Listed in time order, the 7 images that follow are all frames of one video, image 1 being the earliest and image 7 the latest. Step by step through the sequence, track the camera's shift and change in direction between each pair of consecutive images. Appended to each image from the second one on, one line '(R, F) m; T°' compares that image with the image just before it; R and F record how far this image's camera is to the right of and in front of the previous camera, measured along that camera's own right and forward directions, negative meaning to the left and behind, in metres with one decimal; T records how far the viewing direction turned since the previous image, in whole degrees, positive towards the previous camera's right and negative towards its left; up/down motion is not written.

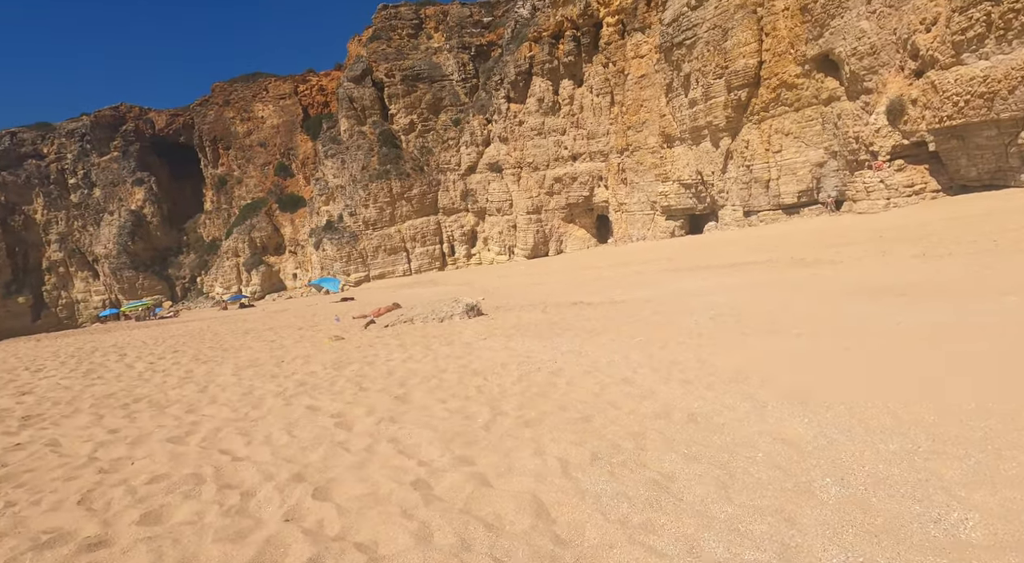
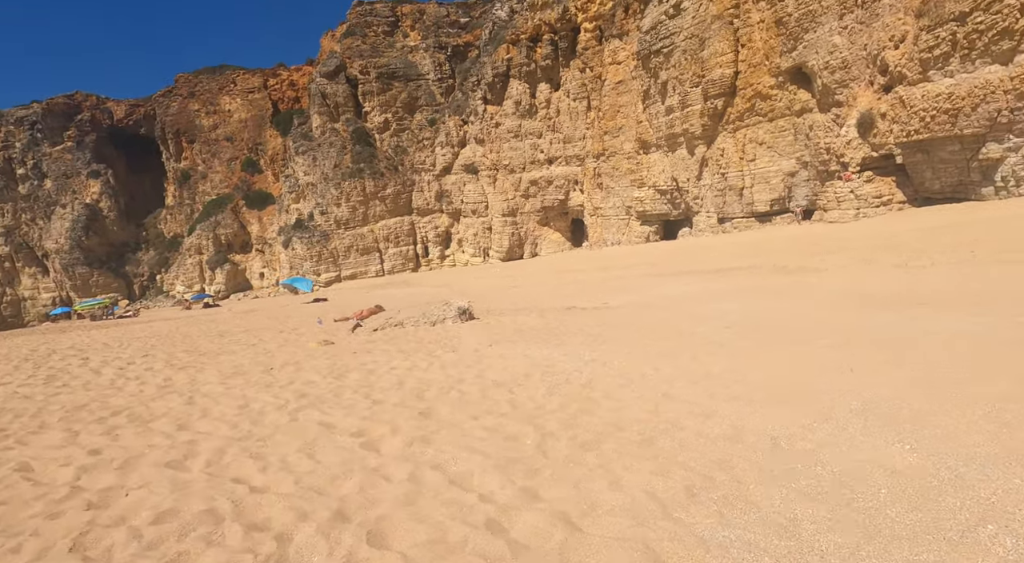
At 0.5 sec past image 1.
(-0.3, +0.2) m; +3°
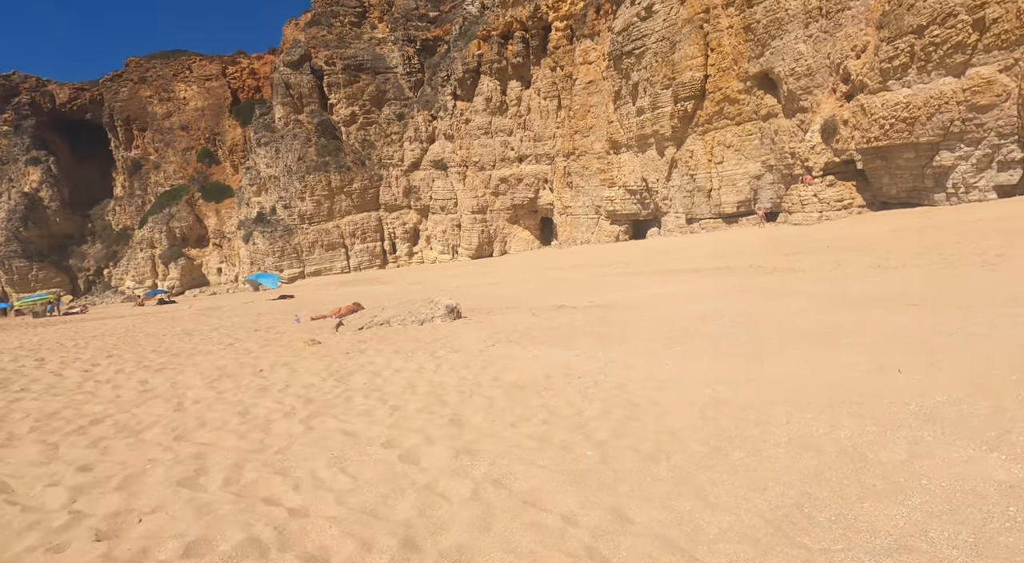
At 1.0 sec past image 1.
(-0.3, +0.2) m; +3°
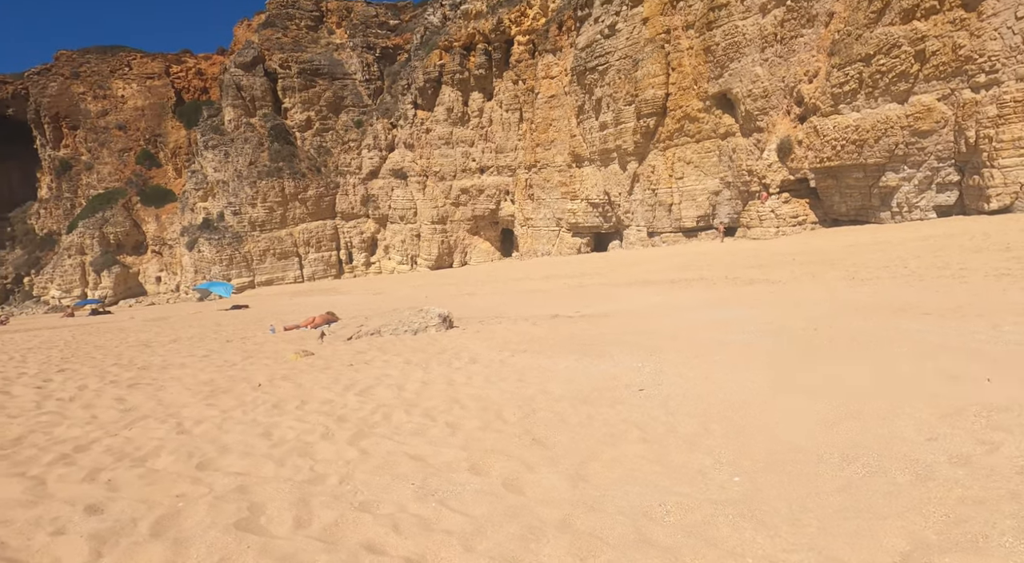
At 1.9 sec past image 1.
(-0.4, +0.3) m; +5°
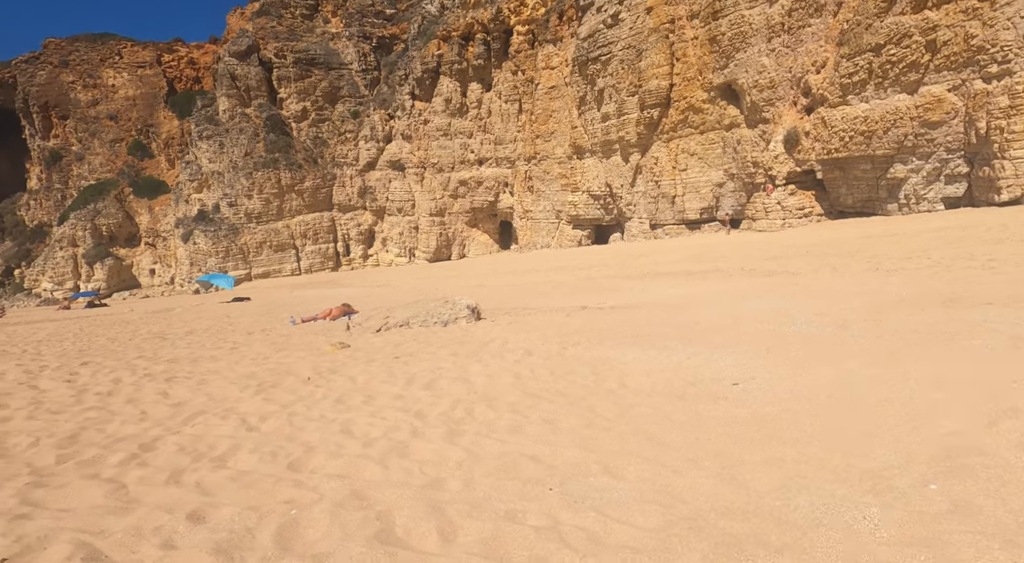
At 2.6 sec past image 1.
(-0.3, +0.2) m; +1°
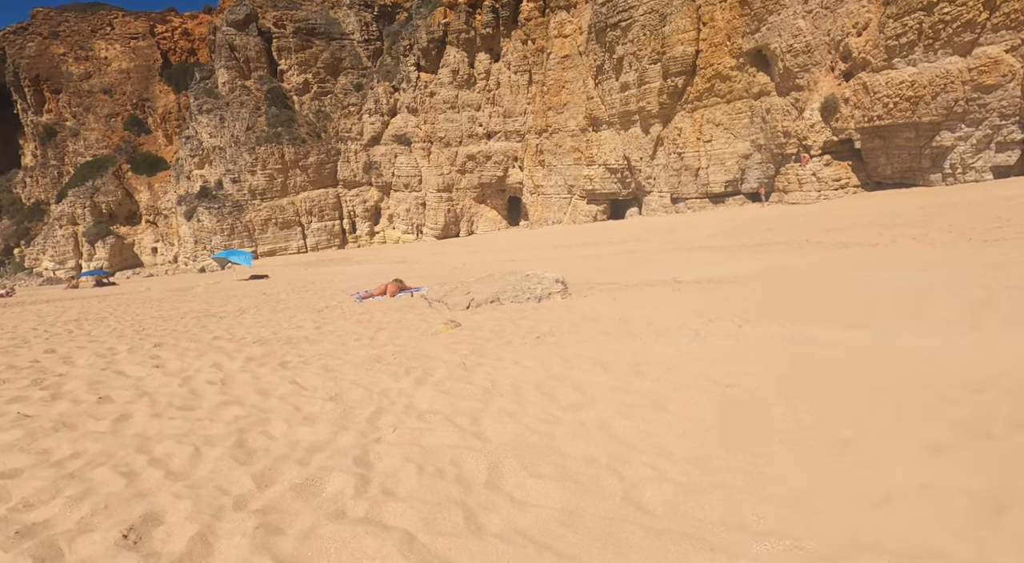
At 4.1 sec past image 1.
(-0.8, +0.5) m; +1°
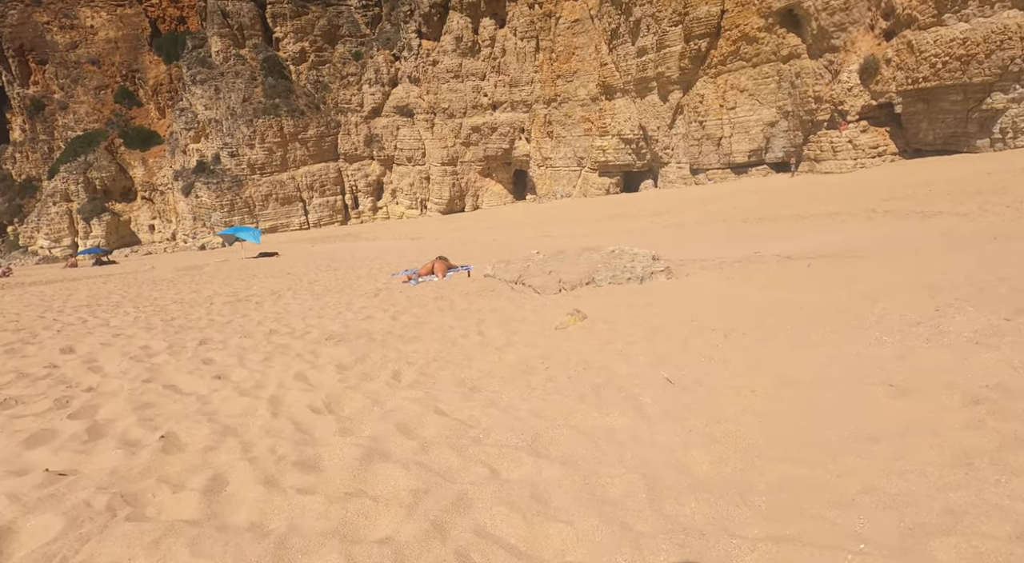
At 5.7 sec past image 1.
(-0.7, +0.8) m; 0°
